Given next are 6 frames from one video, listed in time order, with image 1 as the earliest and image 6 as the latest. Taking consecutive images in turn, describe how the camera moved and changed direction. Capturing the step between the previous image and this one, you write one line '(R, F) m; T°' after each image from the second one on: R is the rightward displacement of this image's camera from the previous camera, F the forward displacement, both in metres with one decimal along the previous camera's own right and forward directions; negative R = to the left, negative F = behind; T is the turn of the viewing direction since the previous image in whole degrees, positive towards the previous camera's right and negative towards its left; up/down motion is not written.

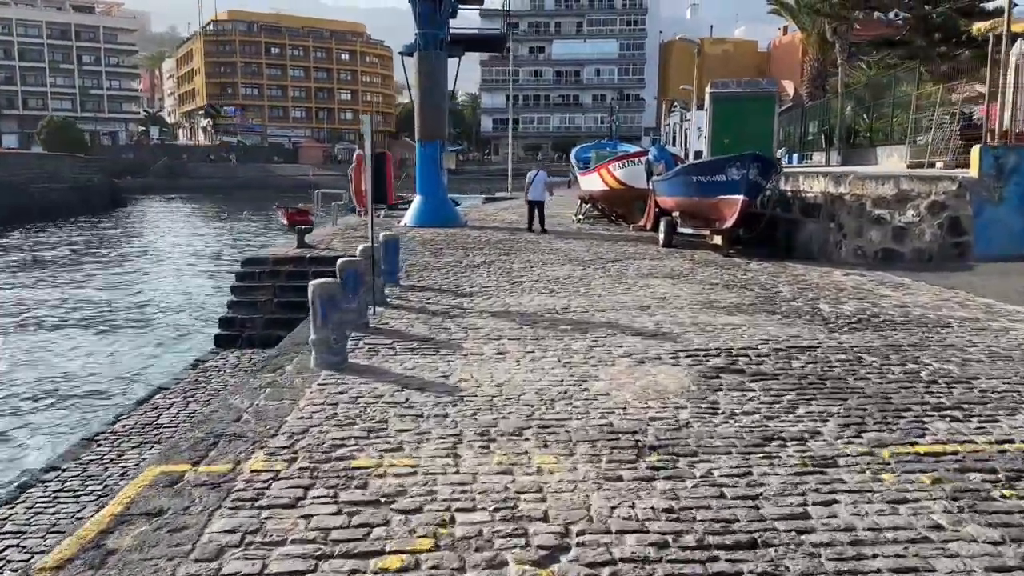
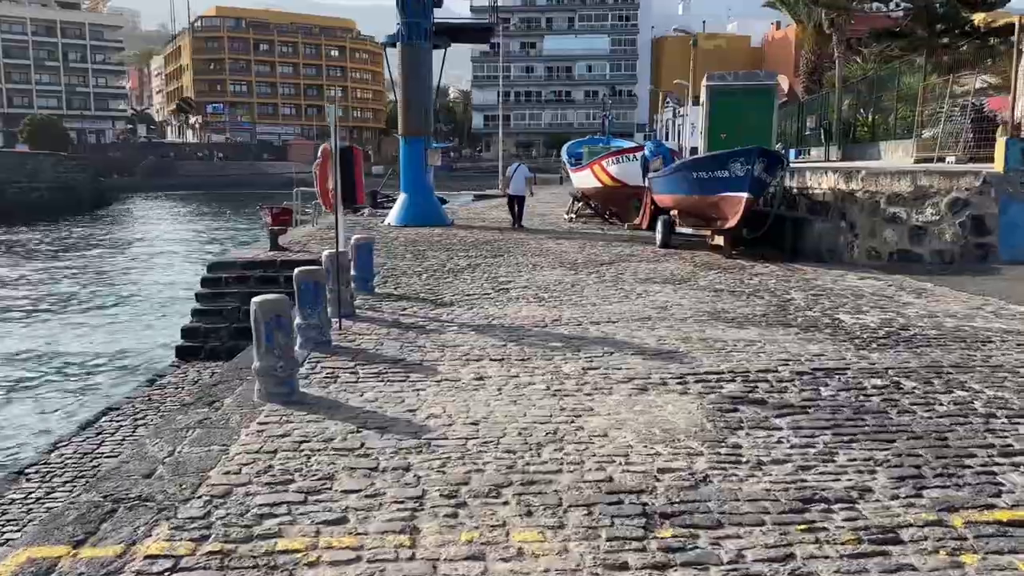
(+0.1, +1.0) m; +1°
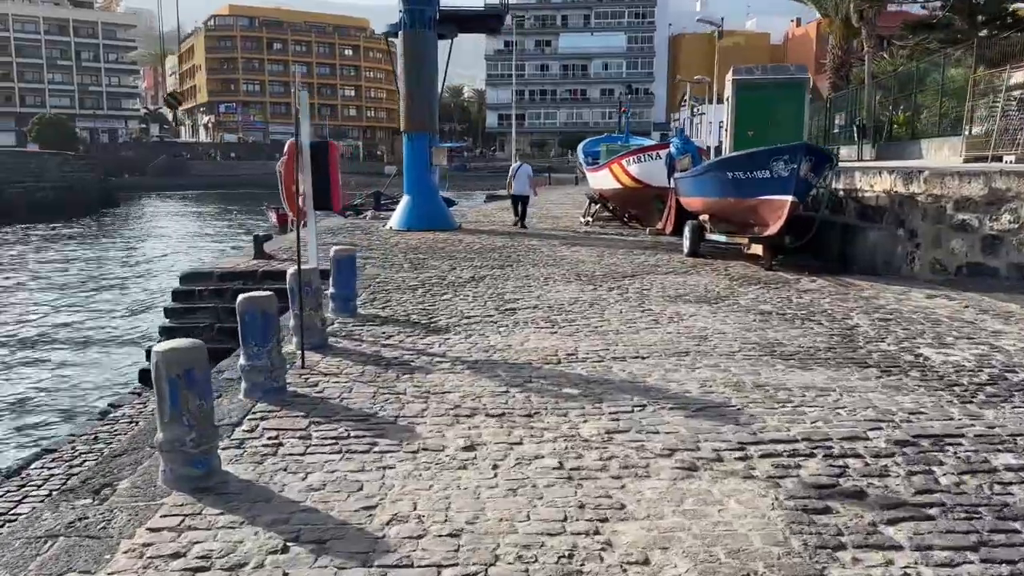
(+0.1, +1.6) m; -1°
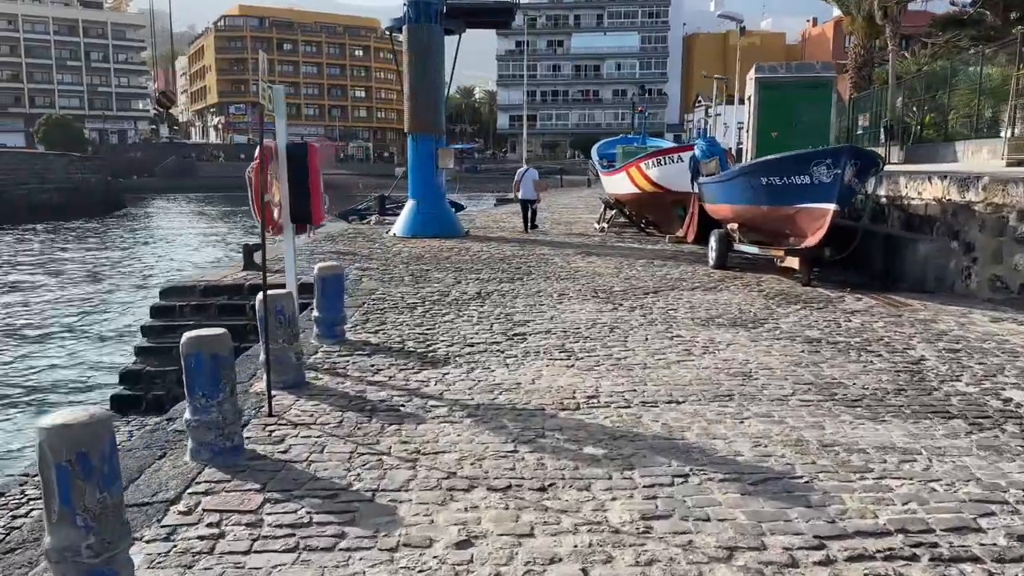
(0.0, +1.1) m; -1°
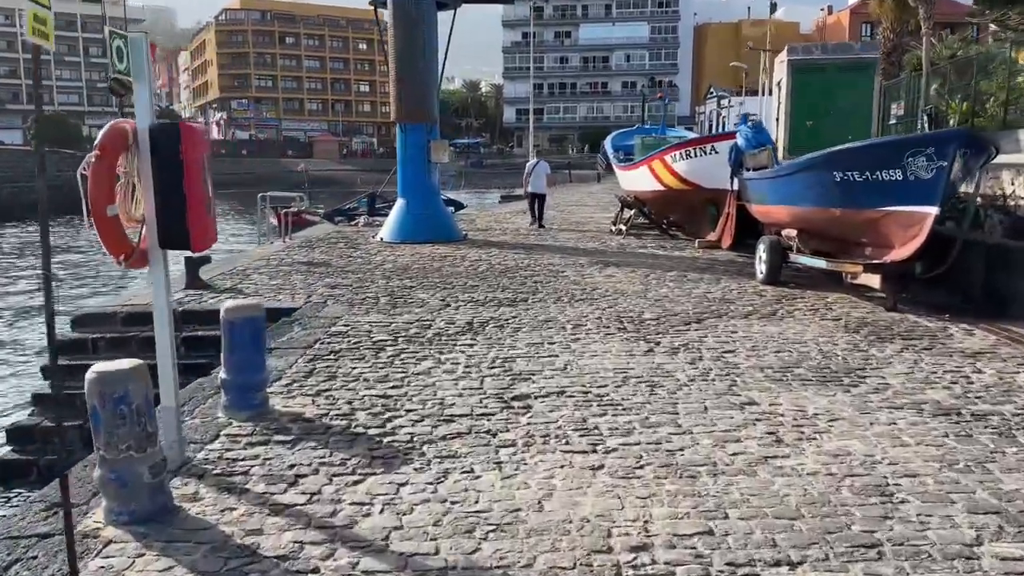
(+0.1, +2.4) m; -1°
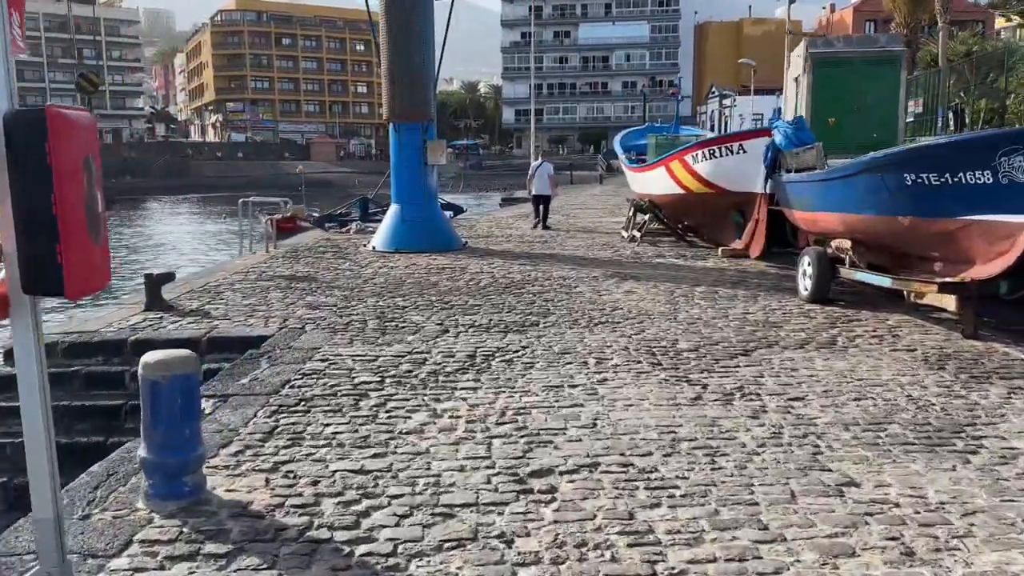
(-0.1, +1.4) m; 0°
